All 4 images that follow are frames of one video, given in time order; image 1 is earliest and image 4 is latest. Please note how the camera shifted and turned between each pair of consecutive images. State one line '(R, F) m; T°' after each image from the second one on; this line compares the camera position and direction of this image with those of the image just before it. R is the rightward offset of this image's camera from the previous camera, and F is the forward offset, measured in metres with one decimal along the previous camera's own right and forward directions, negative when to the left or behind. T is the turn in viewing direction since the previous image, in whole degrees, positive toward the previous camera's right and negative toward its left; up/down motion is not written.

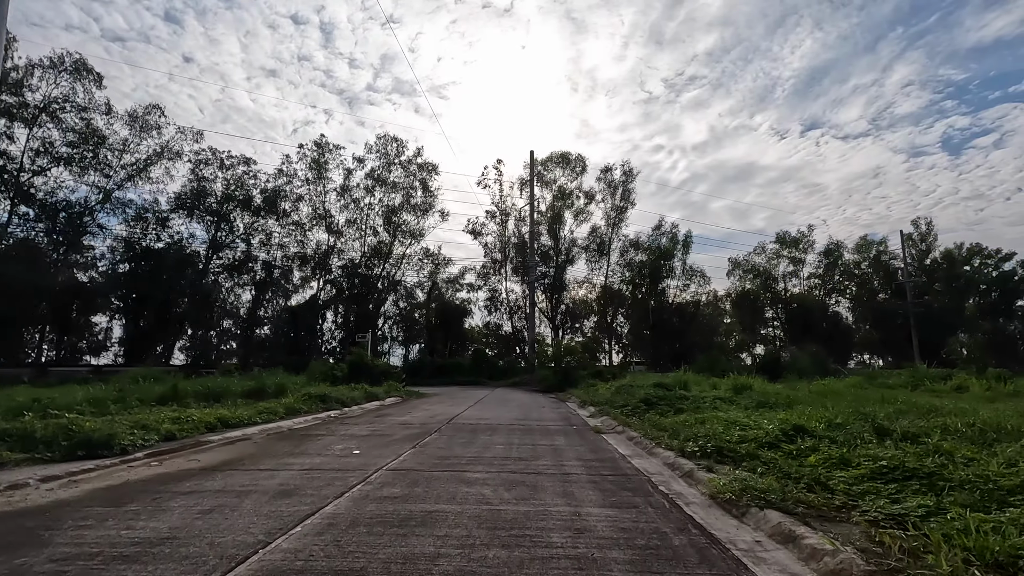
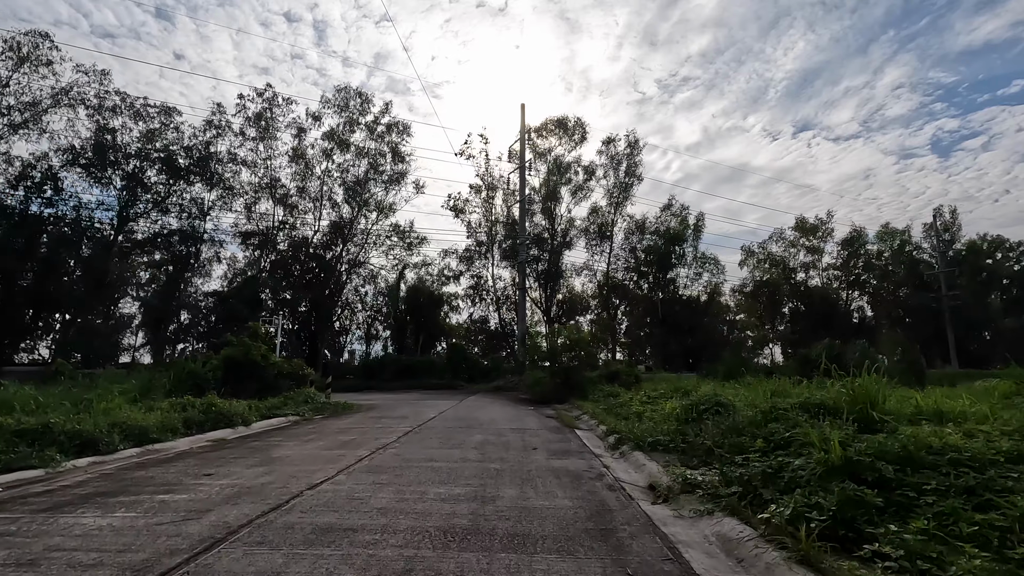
(+0.5, +9.4) m; +1°
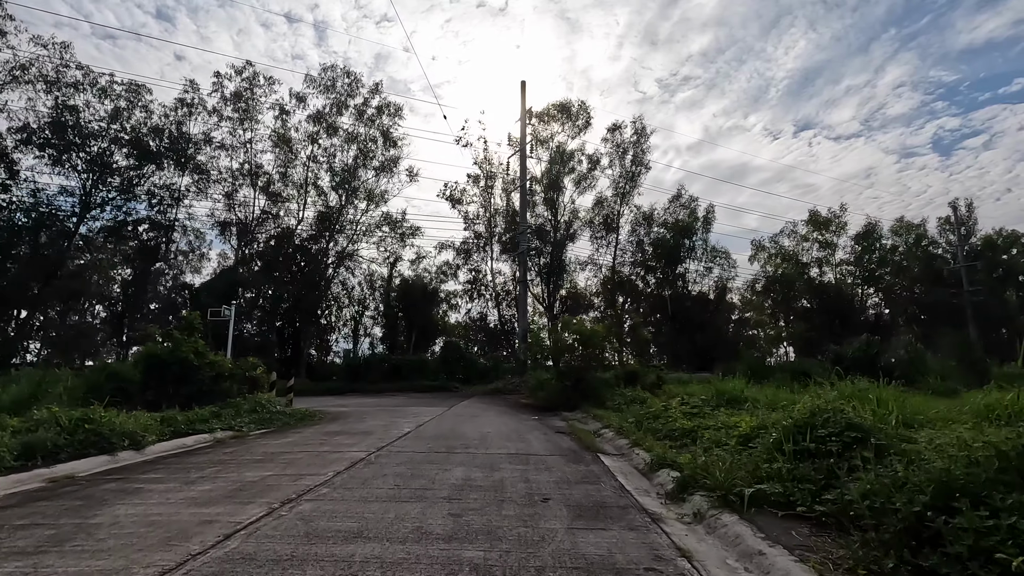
(0.0, +3.4) m; 0°
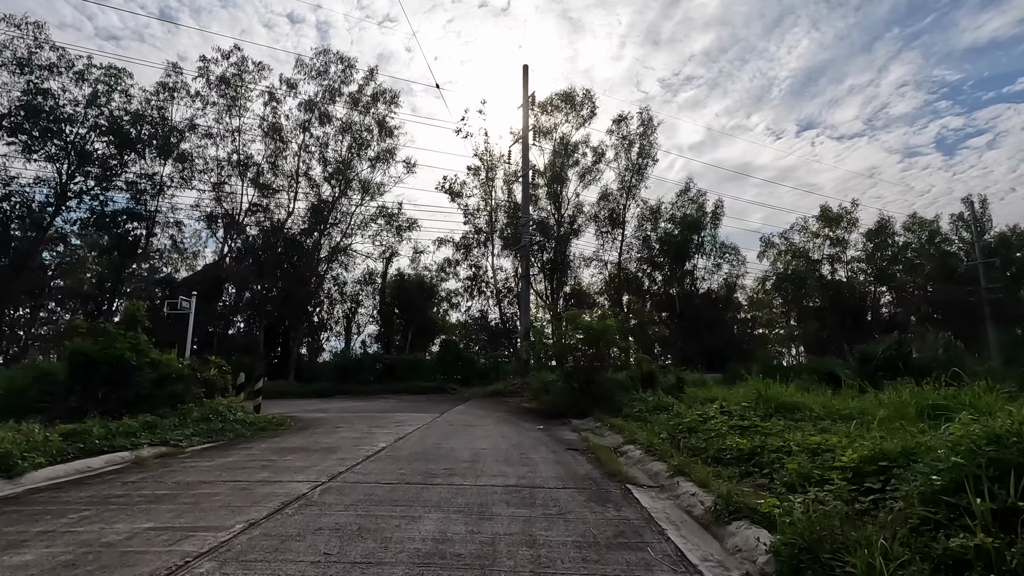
(0.0, +2.1) m; 0°
